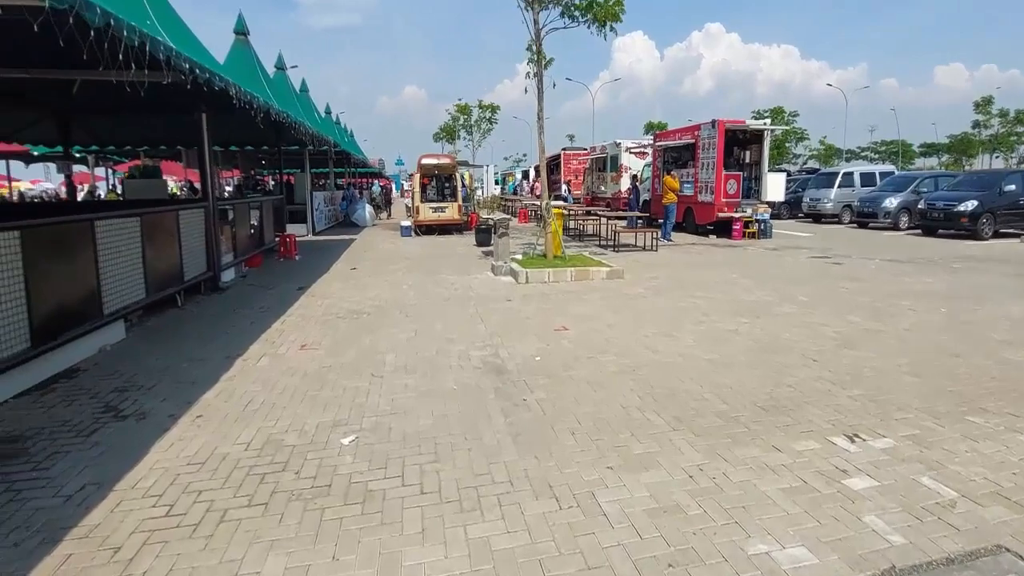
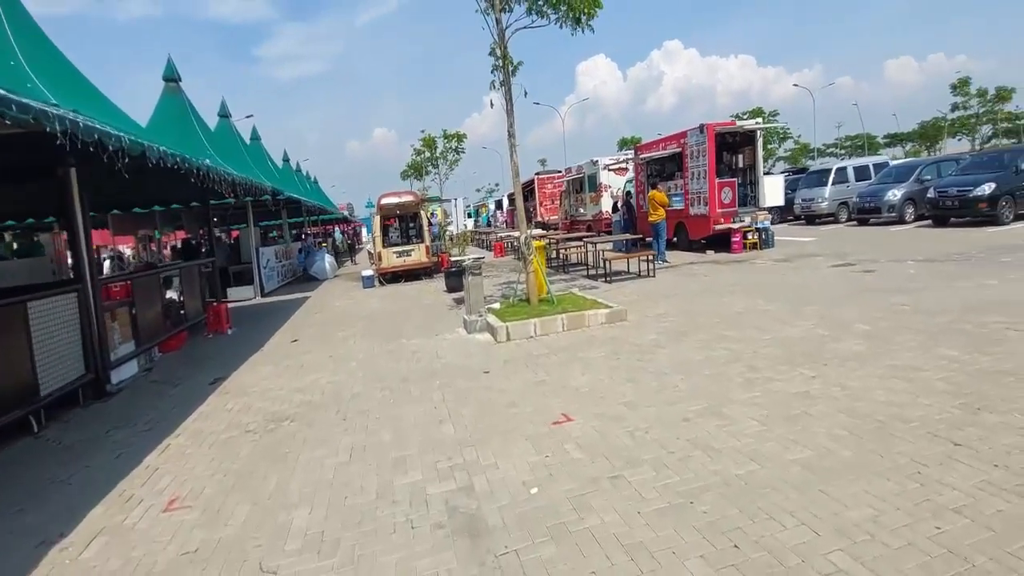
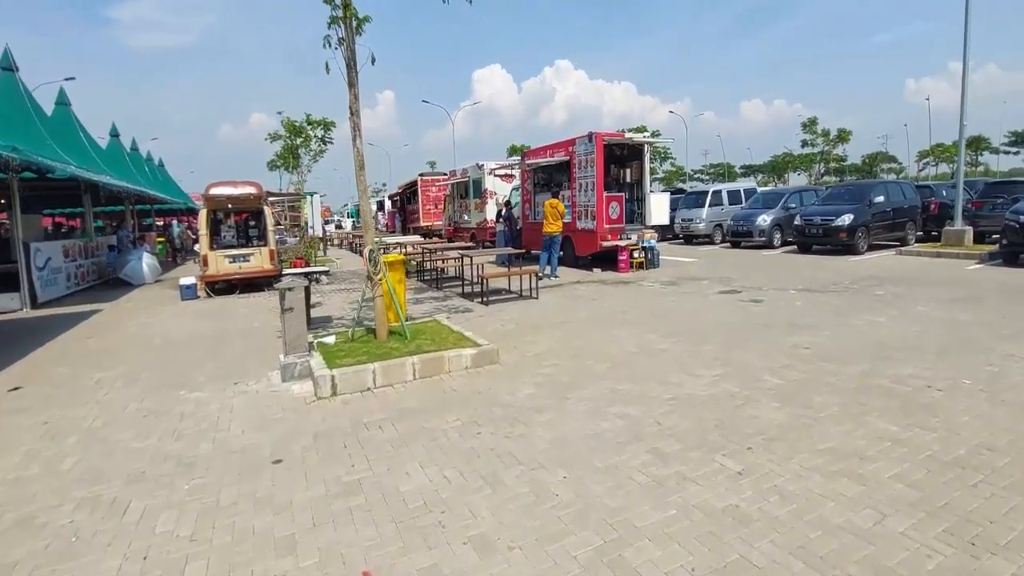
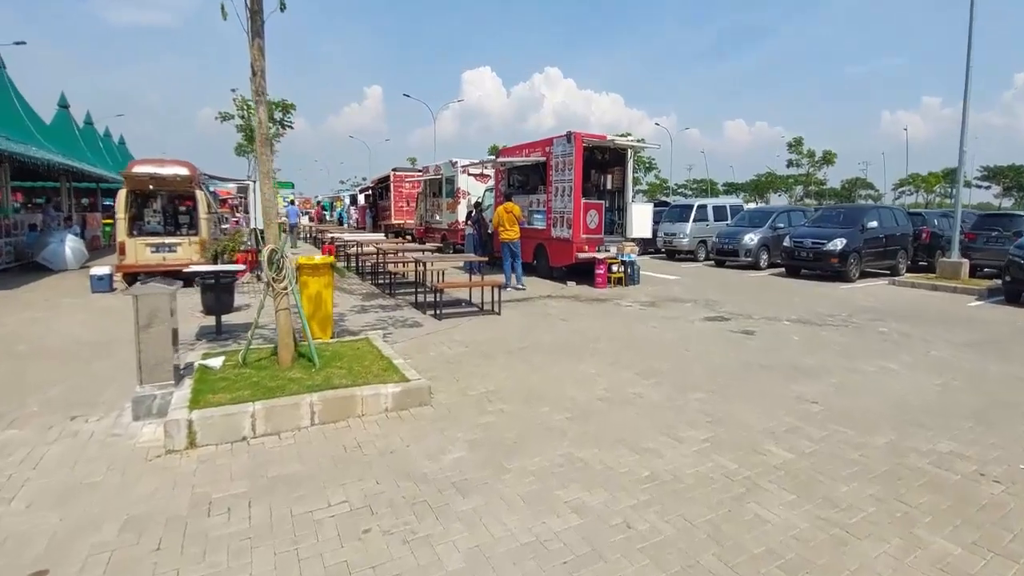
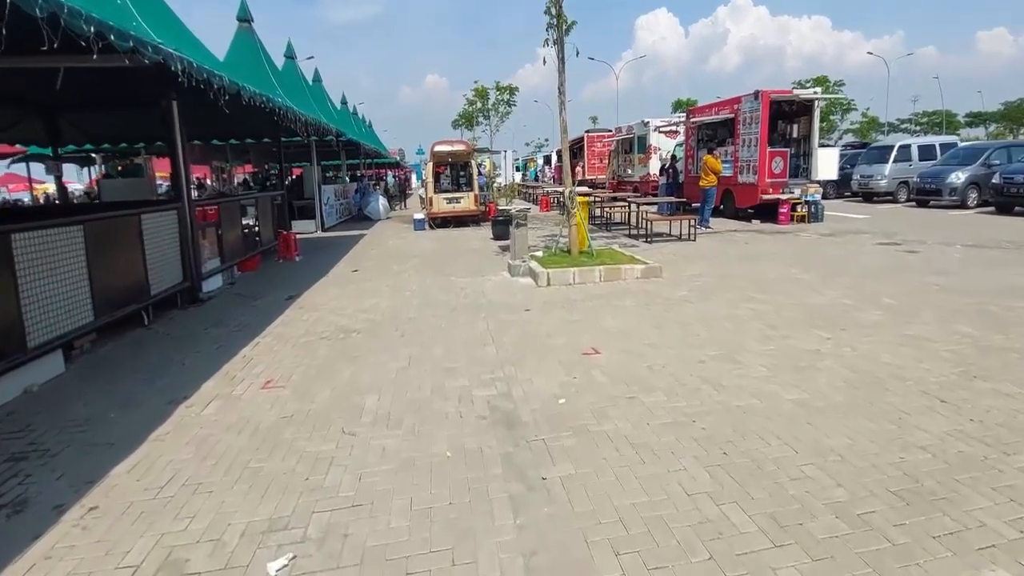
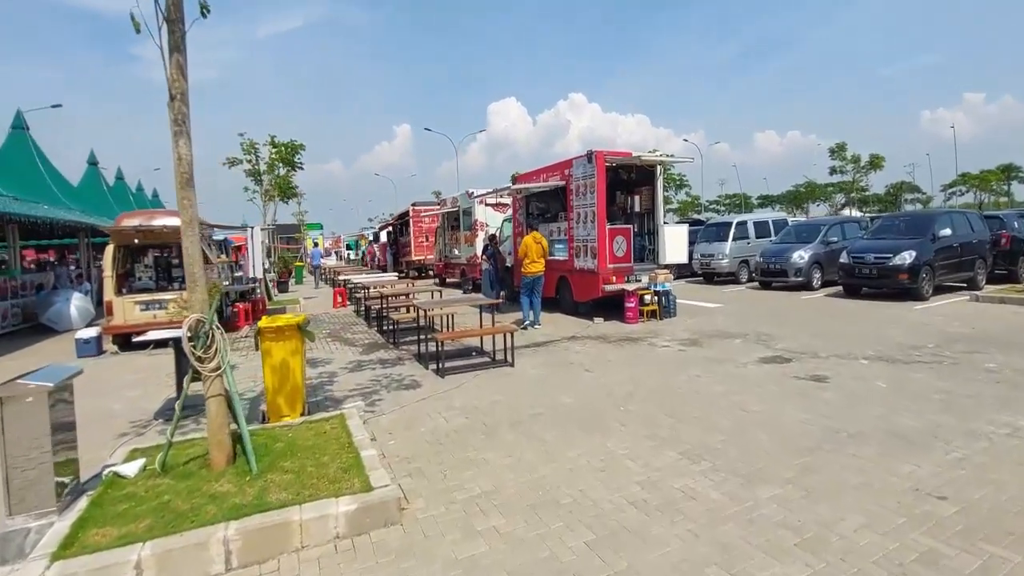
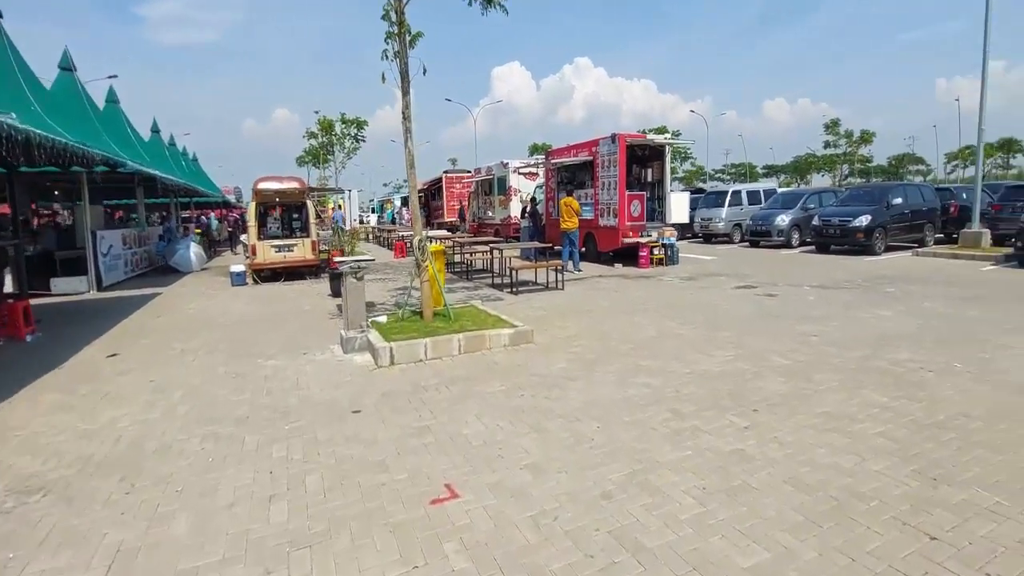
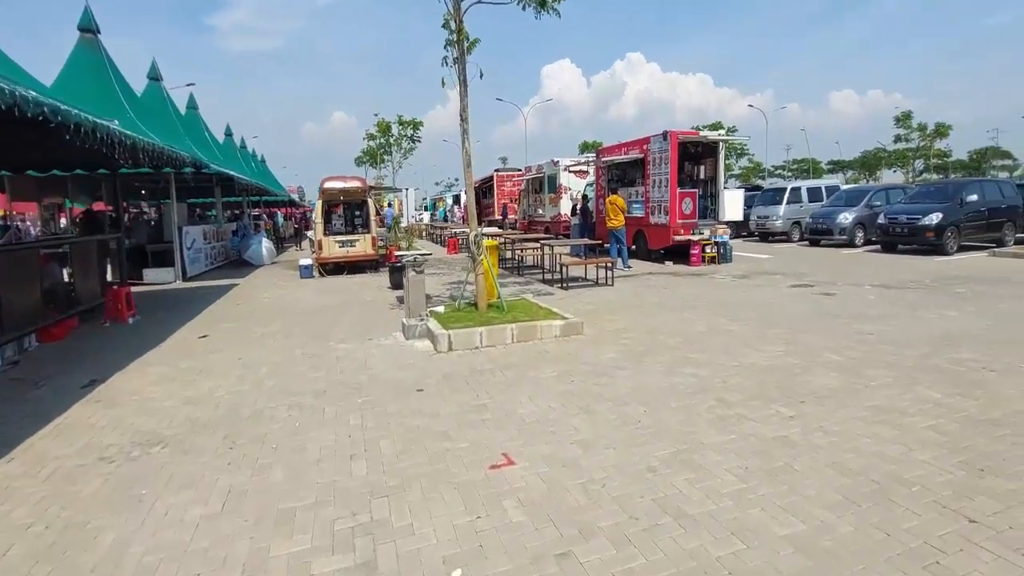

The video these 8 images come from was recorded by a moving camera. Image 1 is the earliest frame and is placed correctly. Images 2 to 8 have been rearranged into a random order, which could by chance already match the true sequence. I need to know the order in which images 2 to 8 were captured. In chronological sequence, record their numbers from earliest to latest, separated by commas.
5, 2, 8, 7, 3, 4, 6
